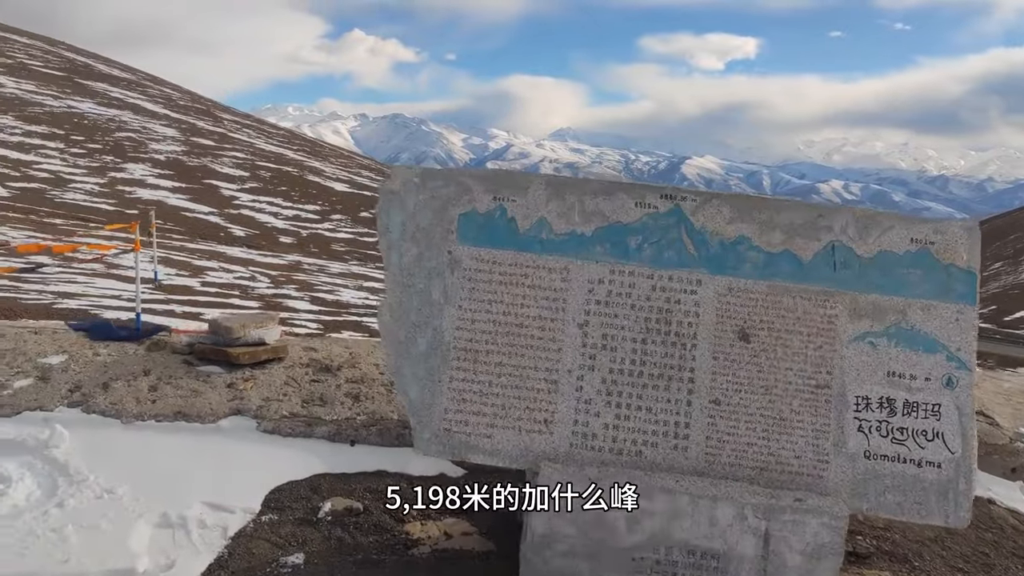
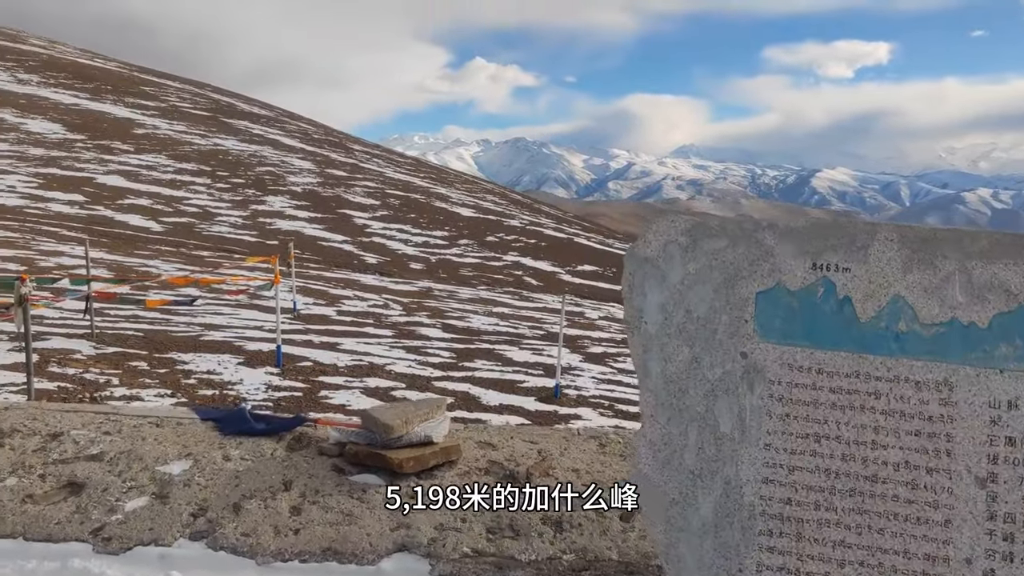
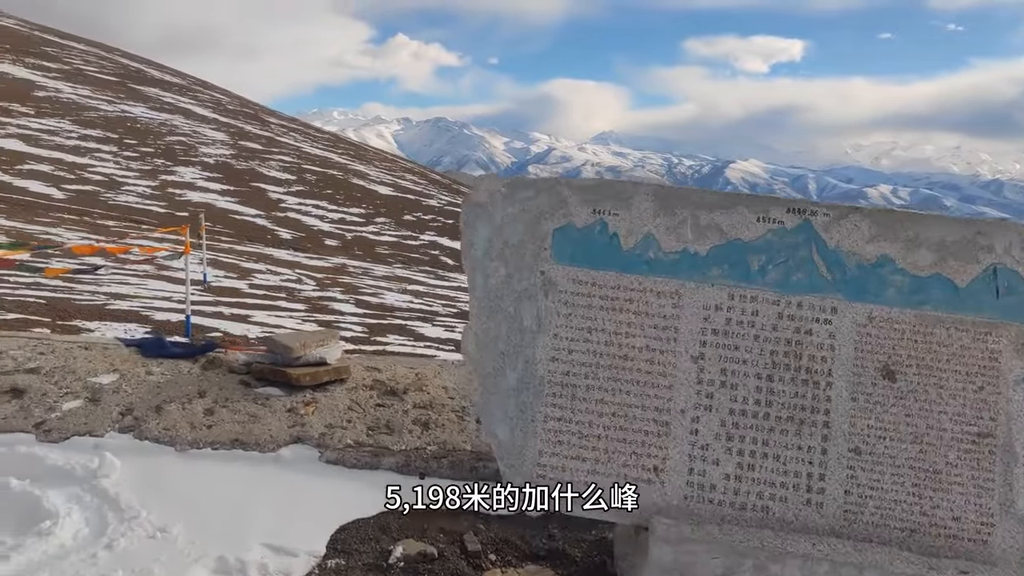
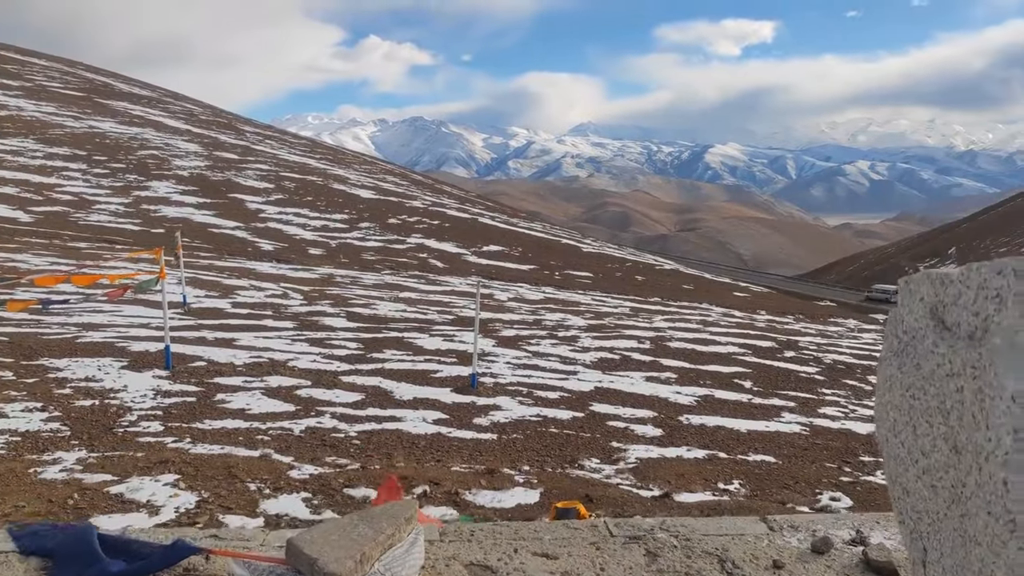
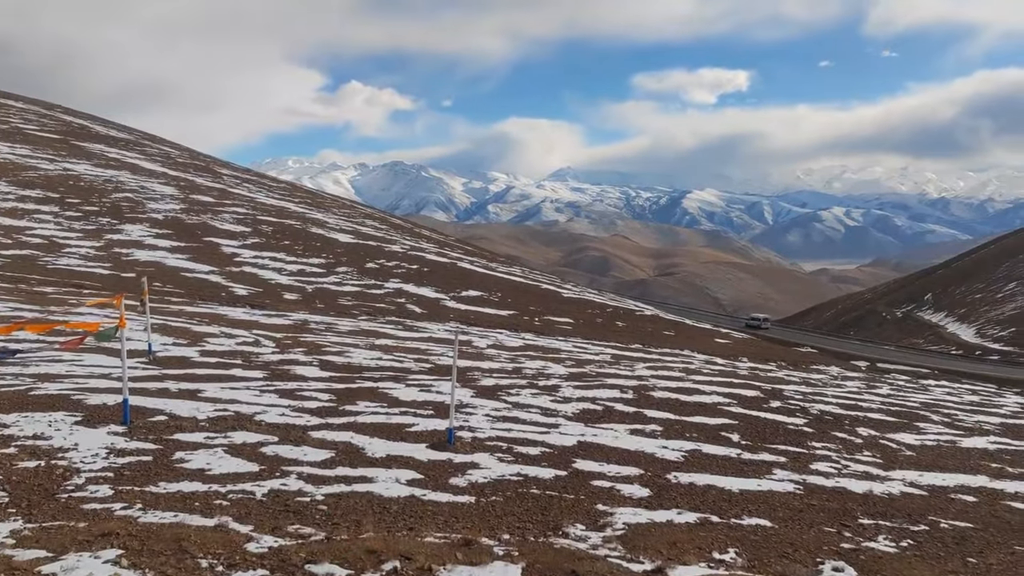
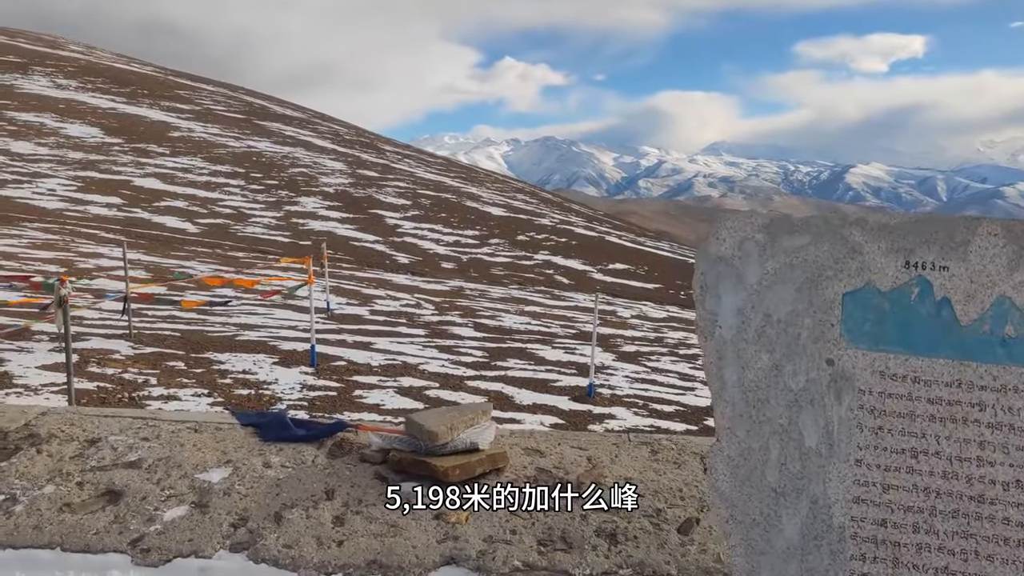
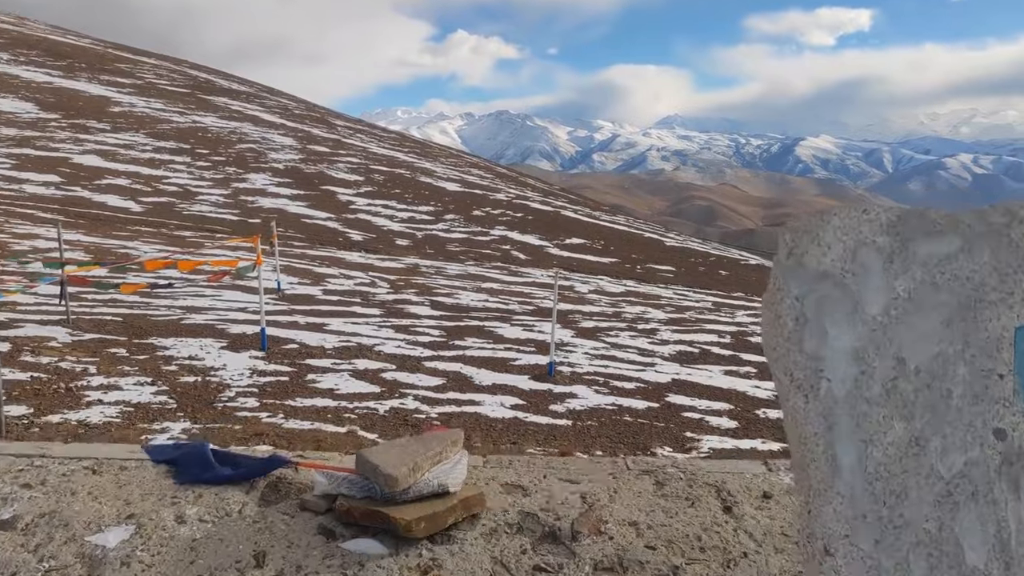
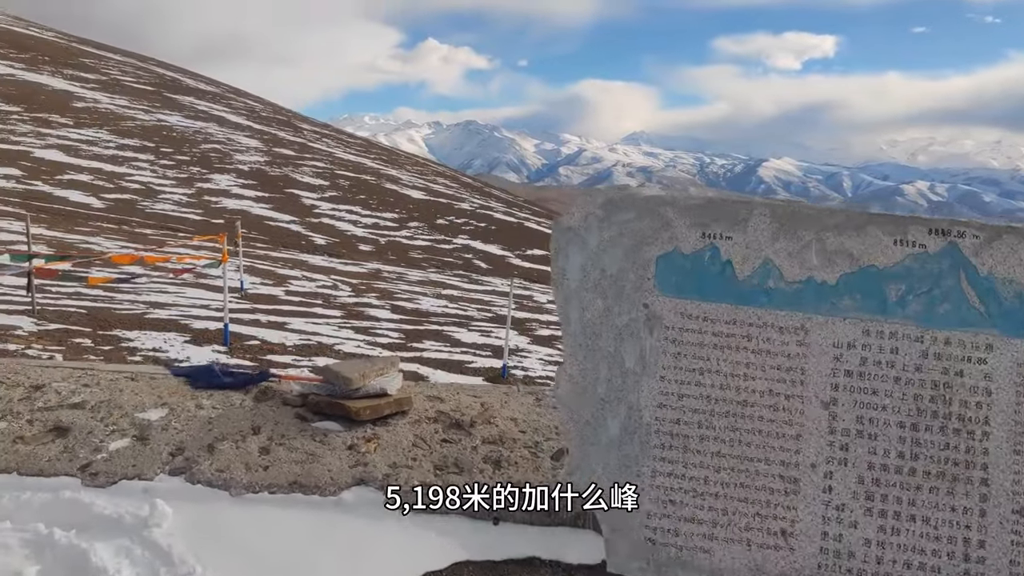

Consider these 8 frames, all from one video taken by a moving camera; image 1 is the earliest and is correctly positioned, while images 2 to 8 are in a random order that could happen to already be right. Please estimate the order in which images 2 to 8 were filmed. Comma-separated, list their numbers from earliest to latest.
3, 8, 2, 6, 7, 4, 5
